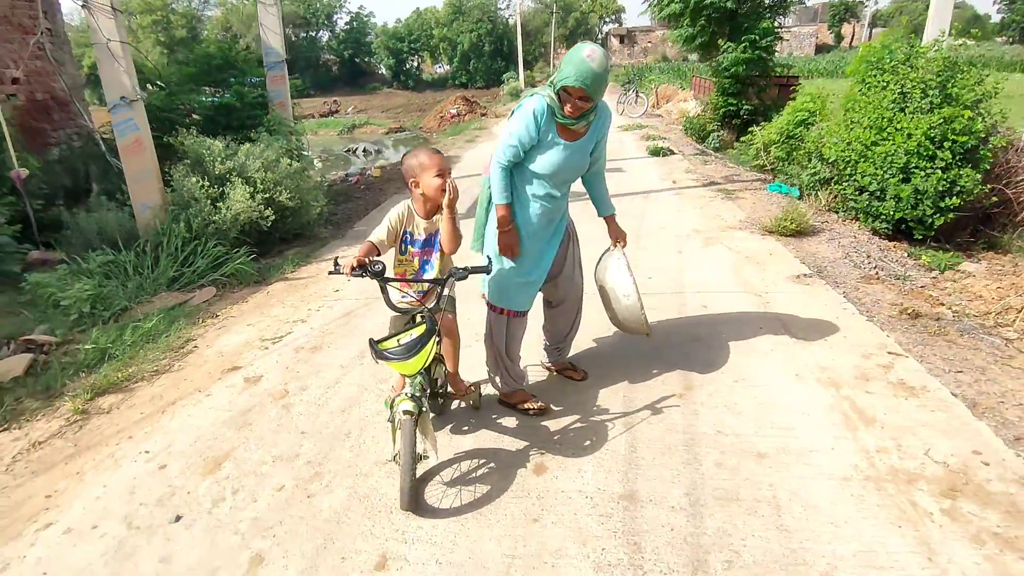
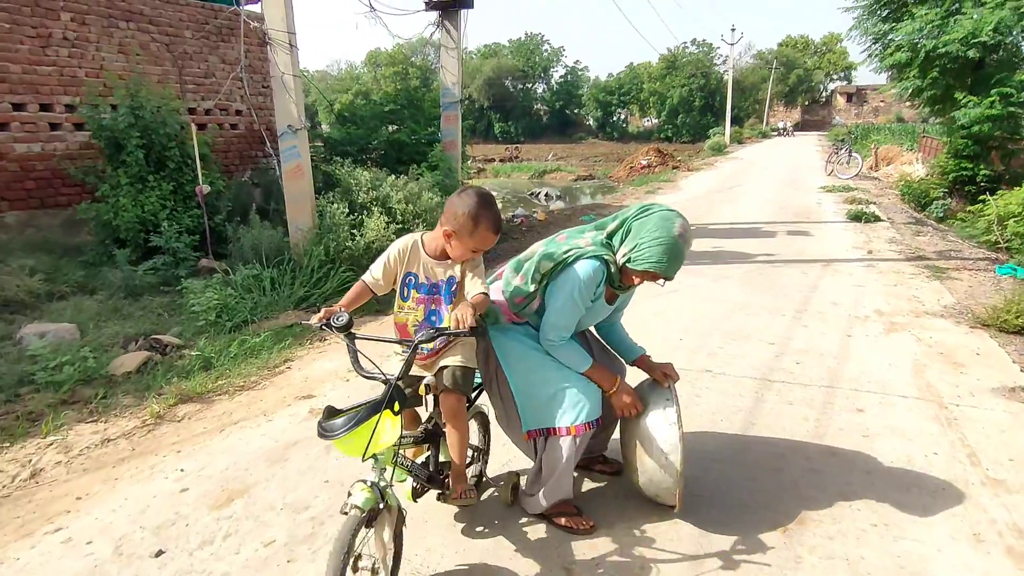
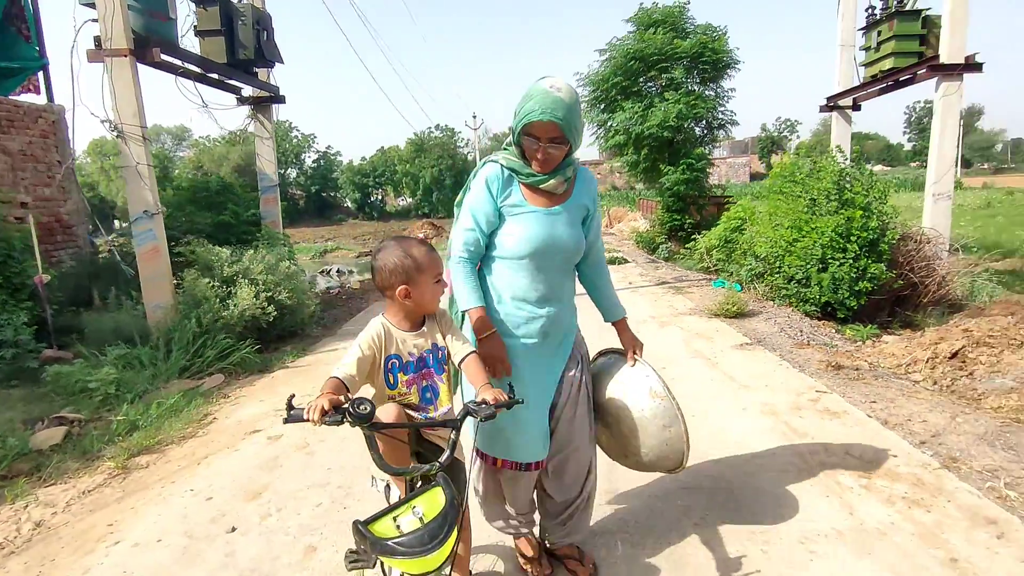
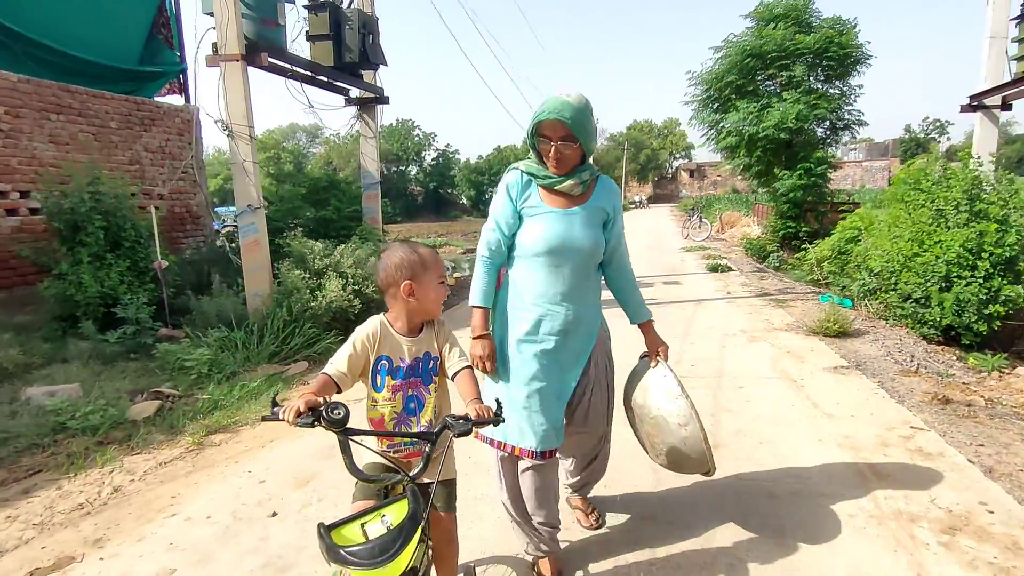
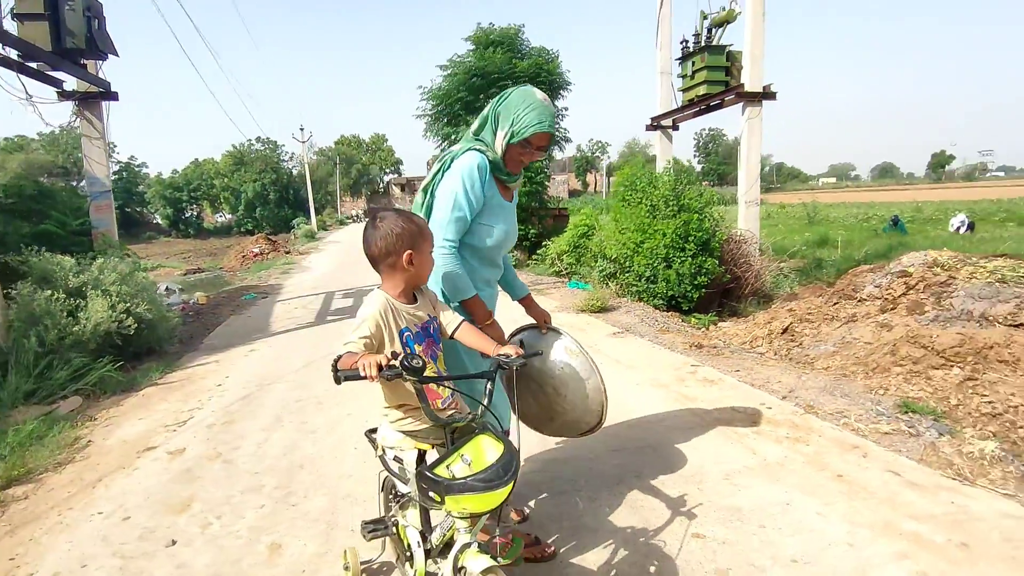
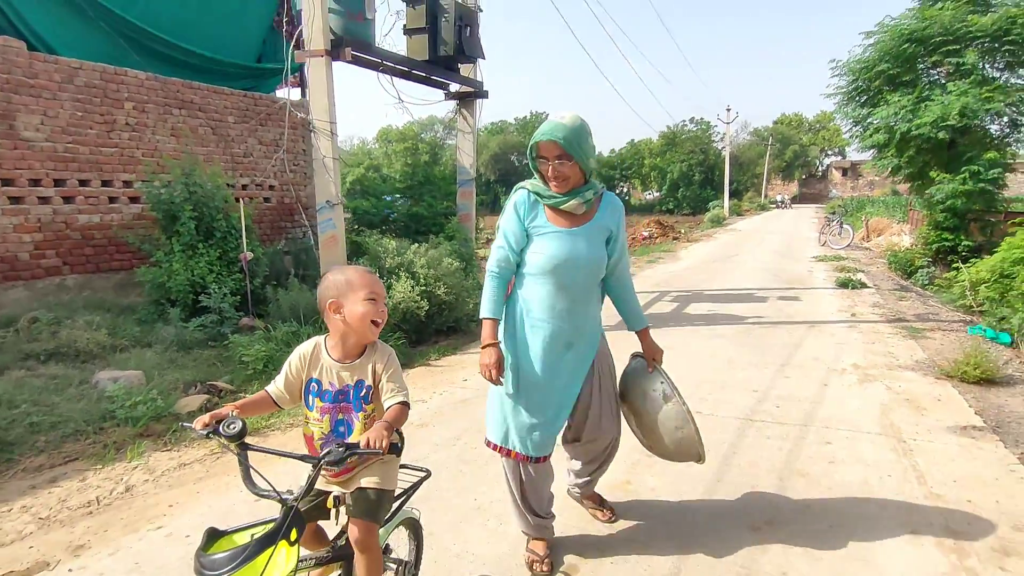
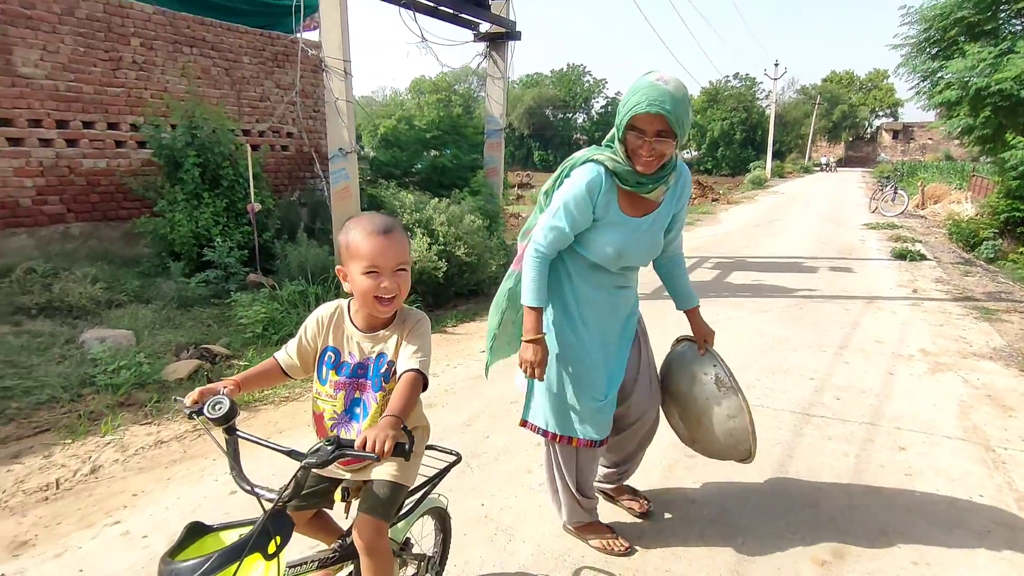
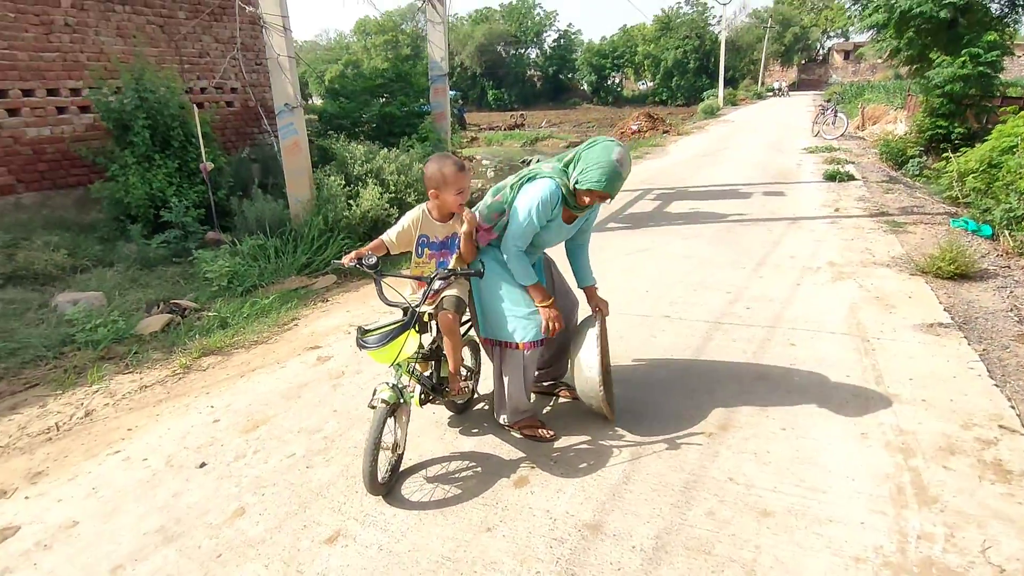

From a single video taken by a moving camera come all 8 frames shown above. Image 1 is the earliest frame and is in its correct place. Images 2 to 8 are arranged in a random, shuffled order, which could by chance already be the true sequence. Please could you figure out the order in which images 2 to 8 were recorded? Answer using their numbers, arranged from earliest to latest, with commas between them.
8, 2, 7, 6, 4, 3, 5
